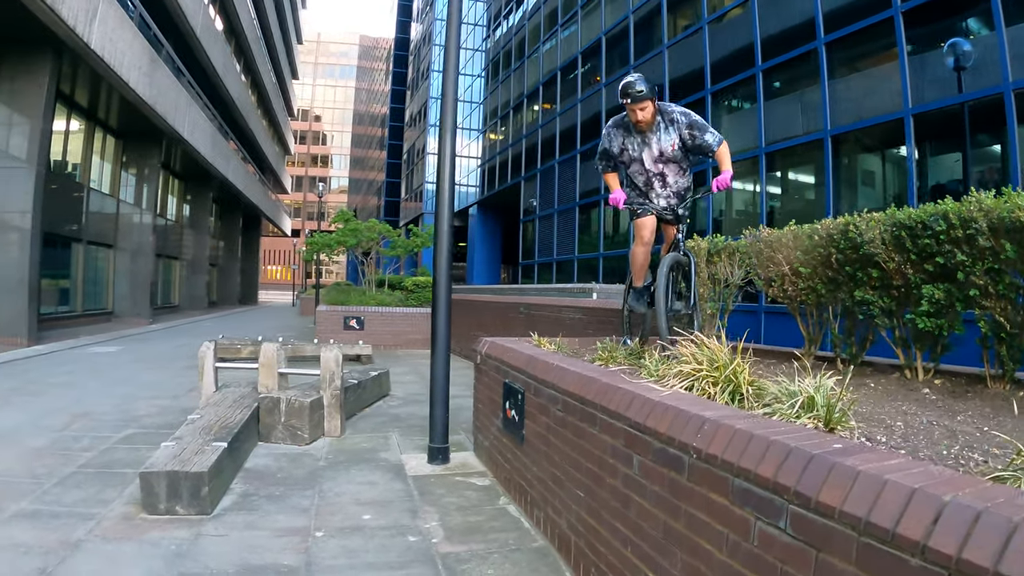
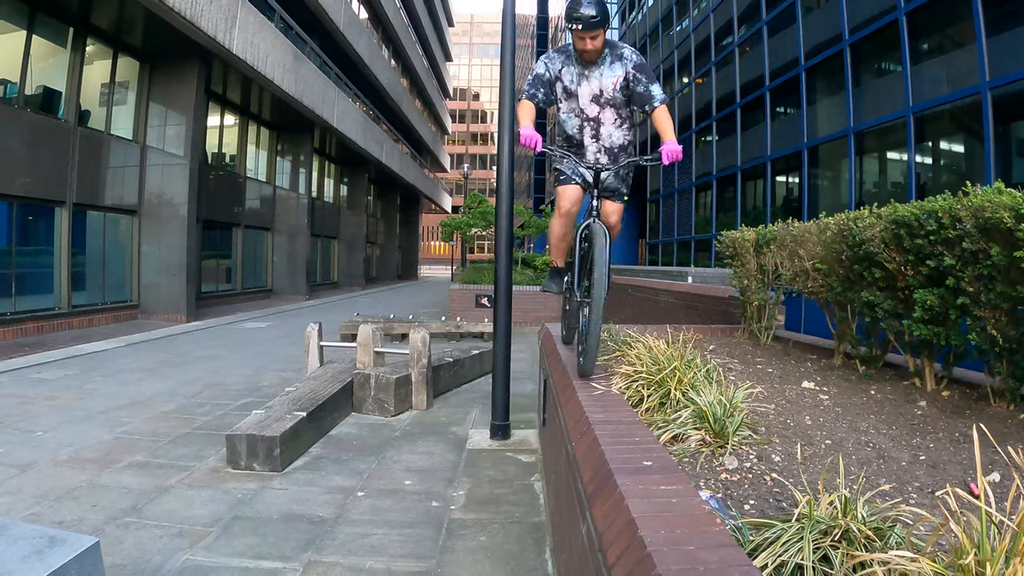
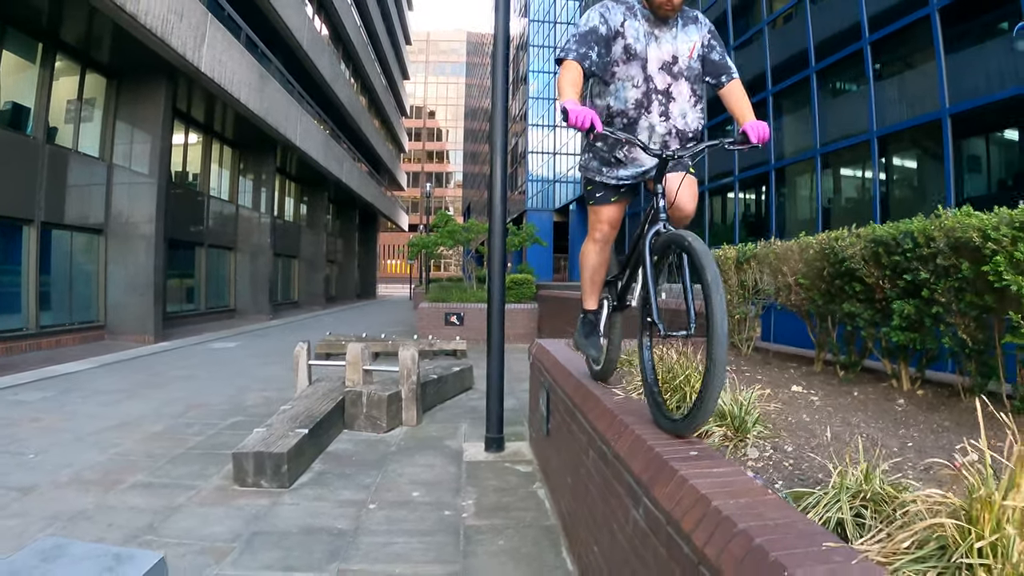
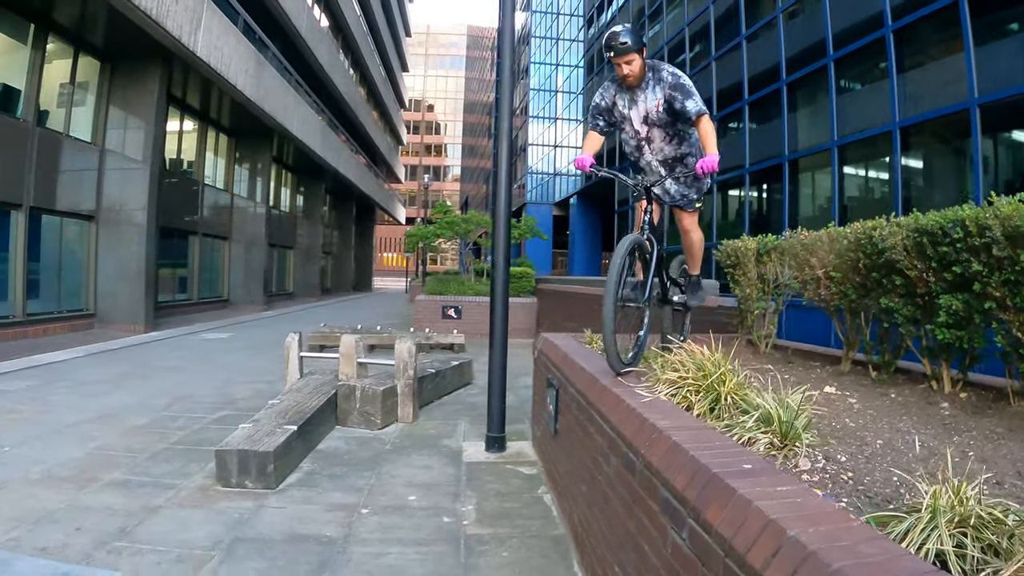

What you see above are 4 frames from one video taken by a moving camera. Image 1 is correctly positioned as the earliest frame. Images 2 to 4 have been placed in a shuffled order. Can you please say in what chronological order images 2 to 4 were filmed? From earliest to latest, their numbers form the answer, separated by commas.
4, 2, 3
